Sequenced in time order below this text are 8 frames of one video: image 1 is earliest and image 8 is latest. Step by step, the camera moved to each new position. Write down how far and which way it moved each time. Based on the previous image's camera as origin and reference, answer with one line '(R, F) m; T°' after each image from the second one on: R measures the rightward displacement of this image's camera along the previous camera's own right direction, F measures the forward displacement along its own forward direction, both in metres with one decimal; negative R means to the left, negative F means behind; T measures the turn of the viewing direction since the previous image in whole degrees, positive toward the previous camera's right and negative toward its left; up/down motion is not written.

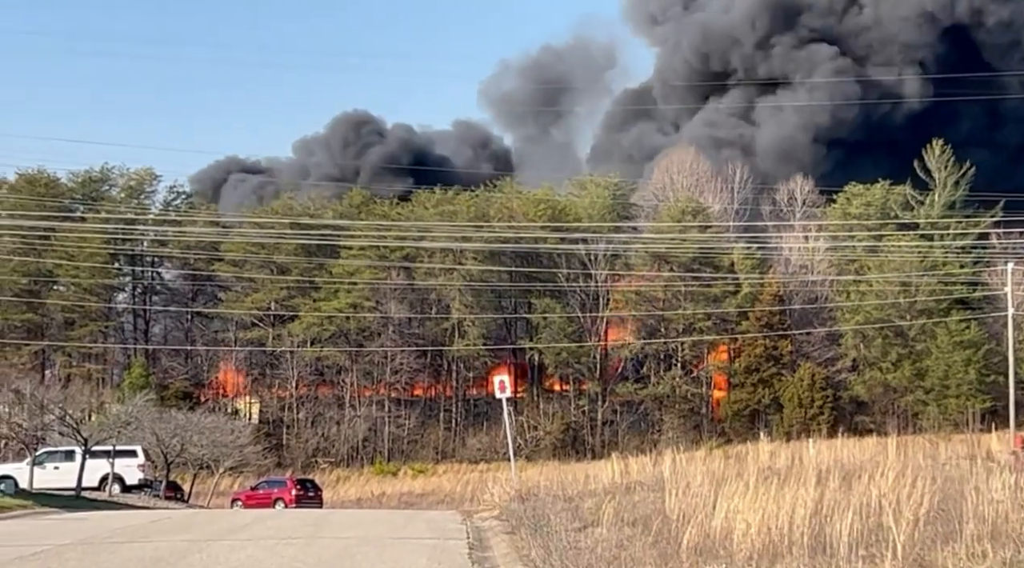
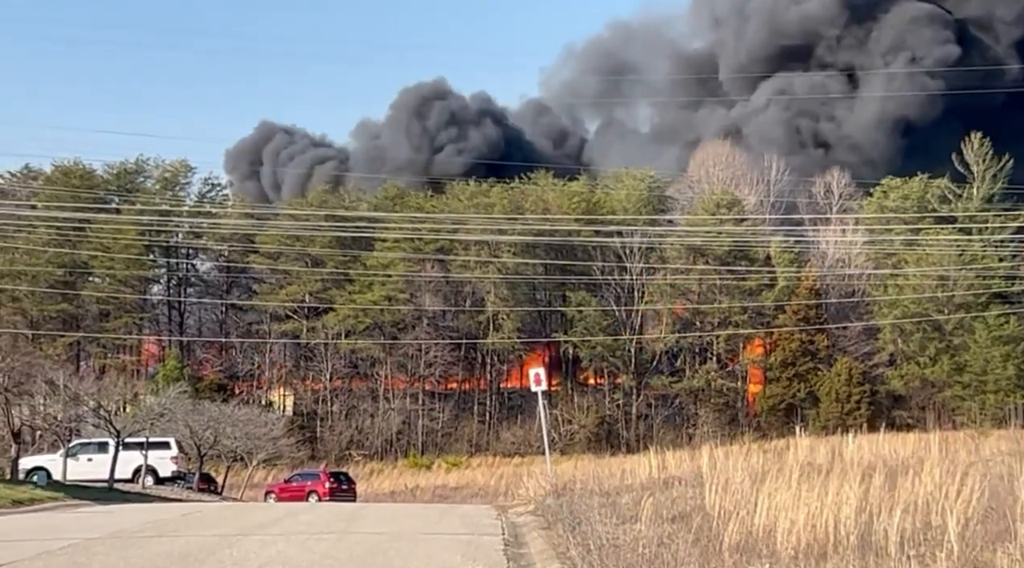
(0.0, +0.3) m; -1°
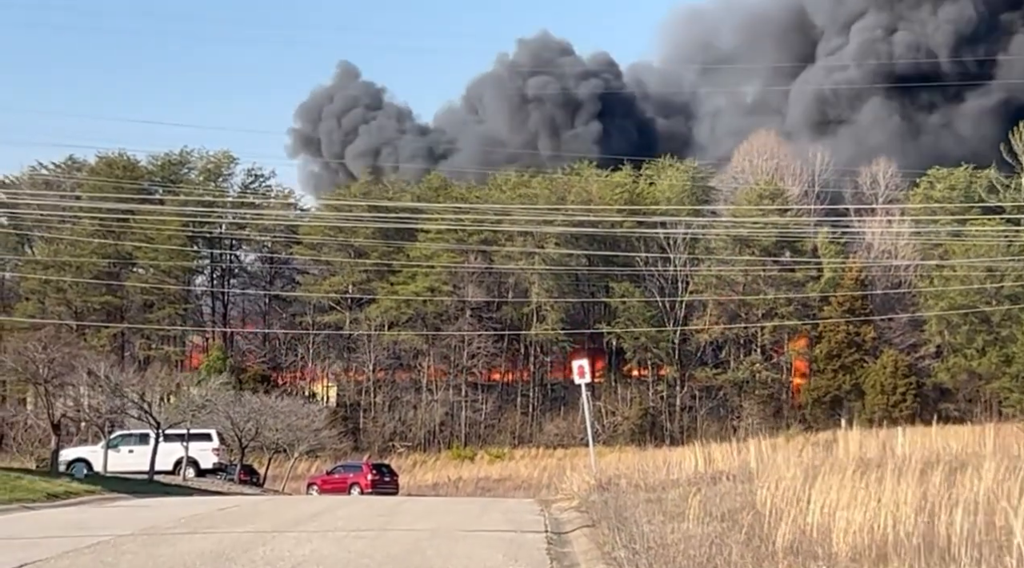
(0.0, +0.4) m; -1°
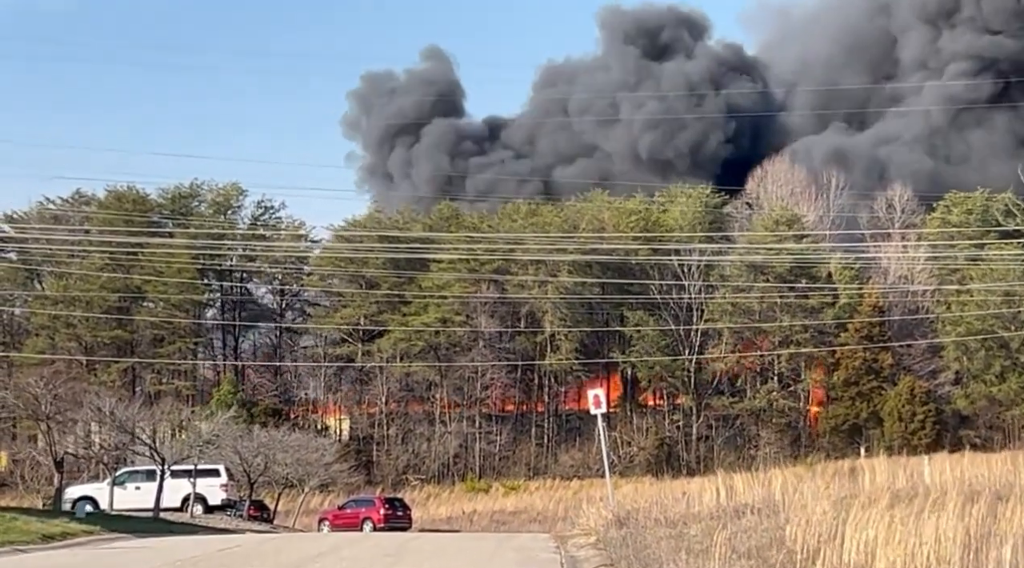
(0.0, +0.8) m; 0°
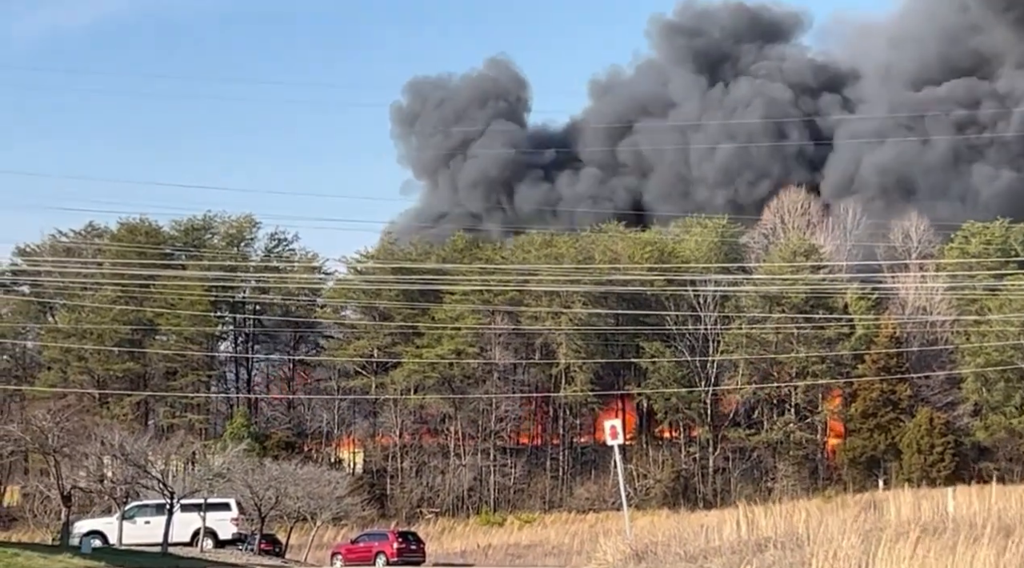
(0.0, +0.5) m; 0°
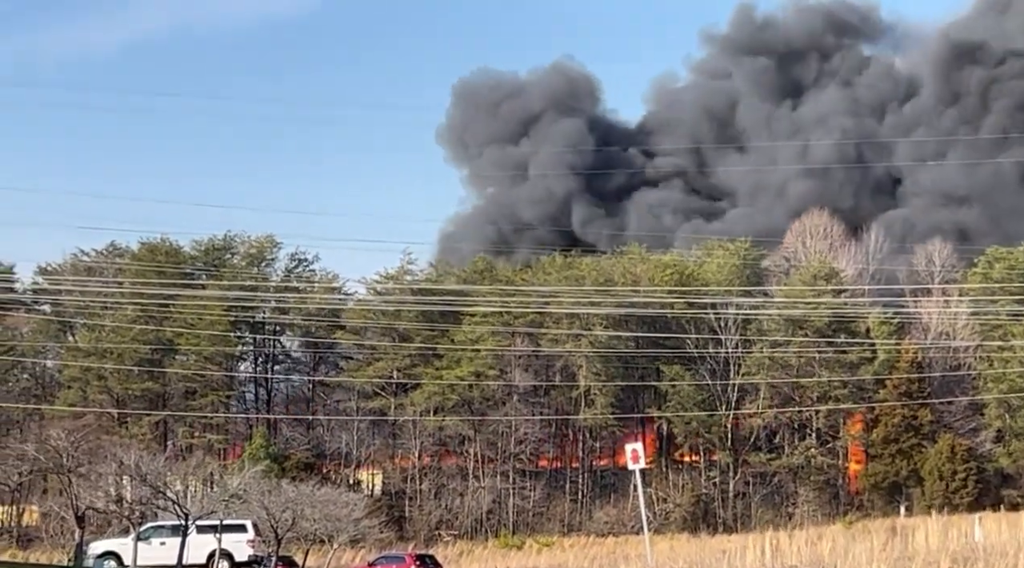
(0.0, +0.3) m; -1°
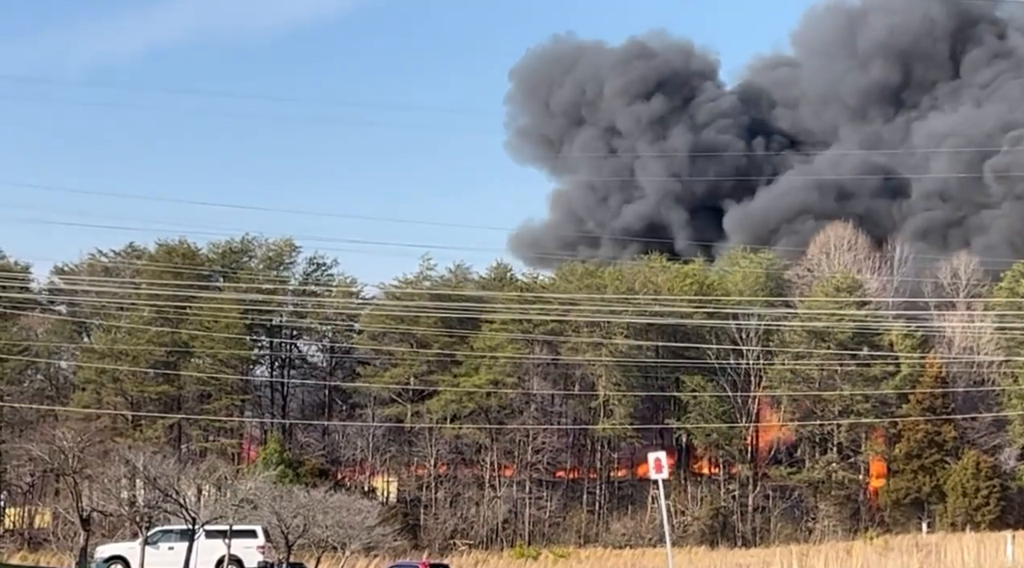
(0.0, +0.8) m; -1°
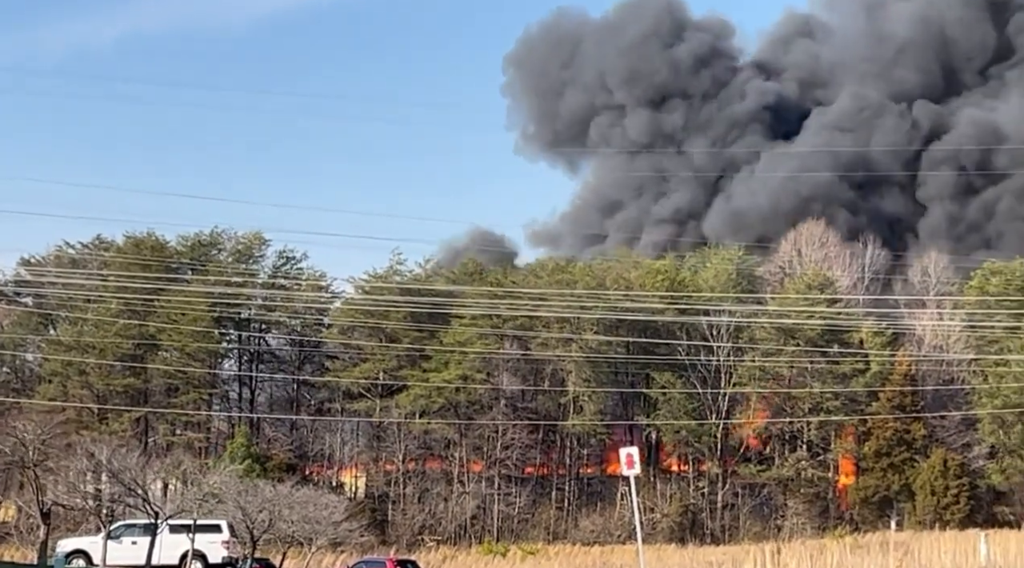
(0.0, +0.4) m; +1°
